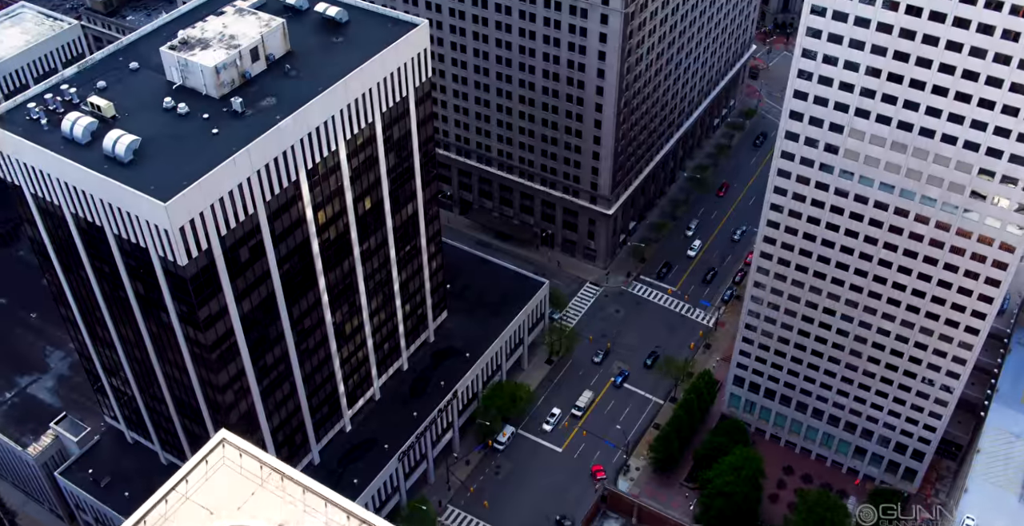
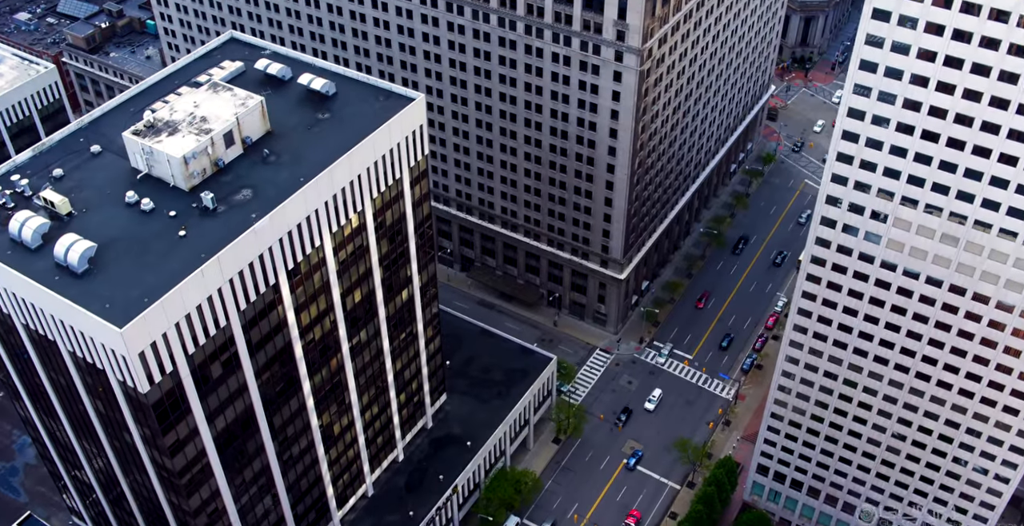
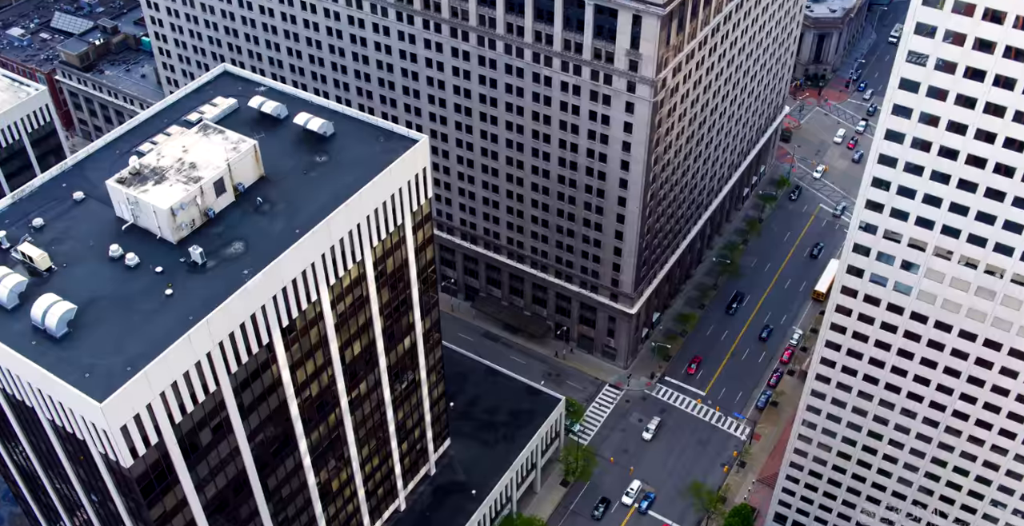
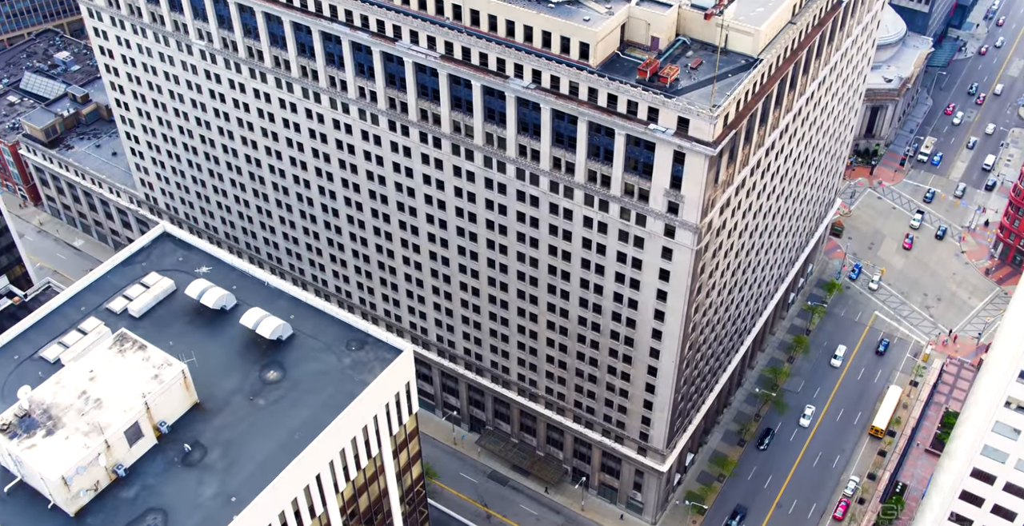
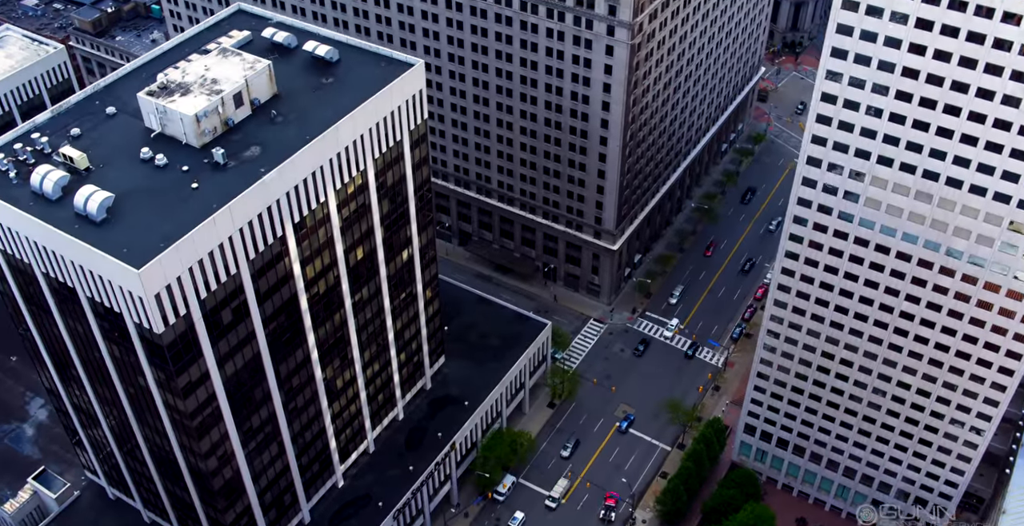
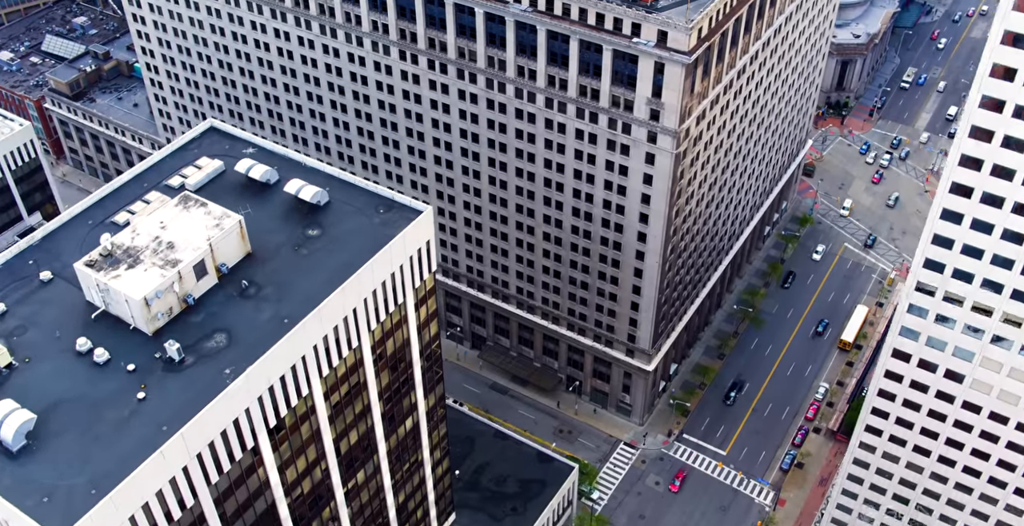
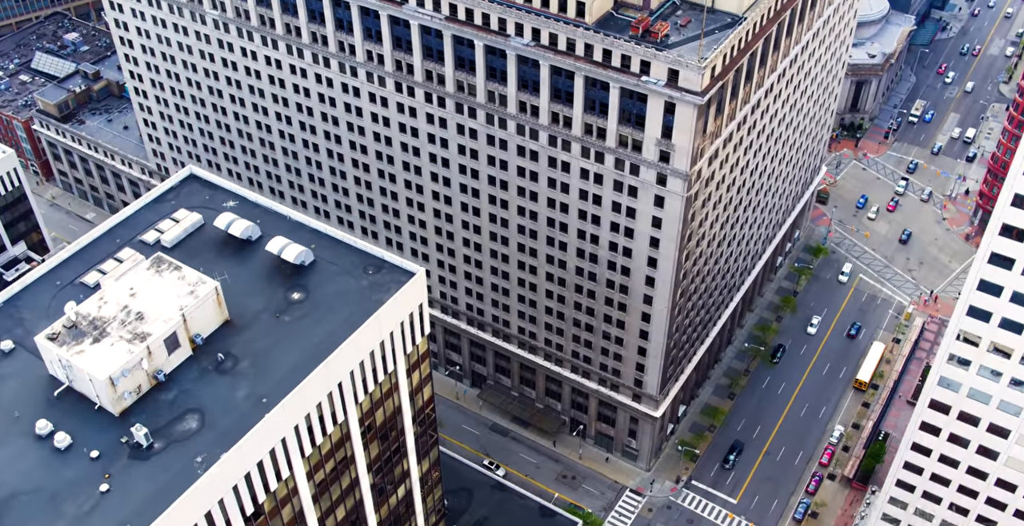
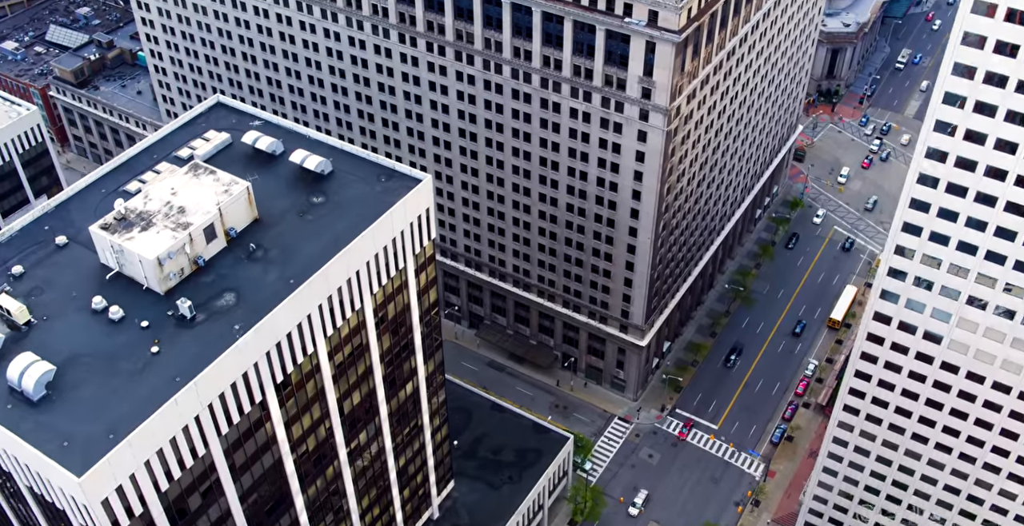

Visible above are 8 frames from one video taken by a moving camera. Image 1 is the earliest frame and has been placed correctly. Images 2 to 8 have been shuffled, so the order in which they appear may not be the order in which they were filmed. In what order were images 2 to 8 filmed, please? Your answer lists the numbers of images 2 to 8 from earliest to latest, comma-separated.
5, 2, 3, 8, 6, 7, 4
